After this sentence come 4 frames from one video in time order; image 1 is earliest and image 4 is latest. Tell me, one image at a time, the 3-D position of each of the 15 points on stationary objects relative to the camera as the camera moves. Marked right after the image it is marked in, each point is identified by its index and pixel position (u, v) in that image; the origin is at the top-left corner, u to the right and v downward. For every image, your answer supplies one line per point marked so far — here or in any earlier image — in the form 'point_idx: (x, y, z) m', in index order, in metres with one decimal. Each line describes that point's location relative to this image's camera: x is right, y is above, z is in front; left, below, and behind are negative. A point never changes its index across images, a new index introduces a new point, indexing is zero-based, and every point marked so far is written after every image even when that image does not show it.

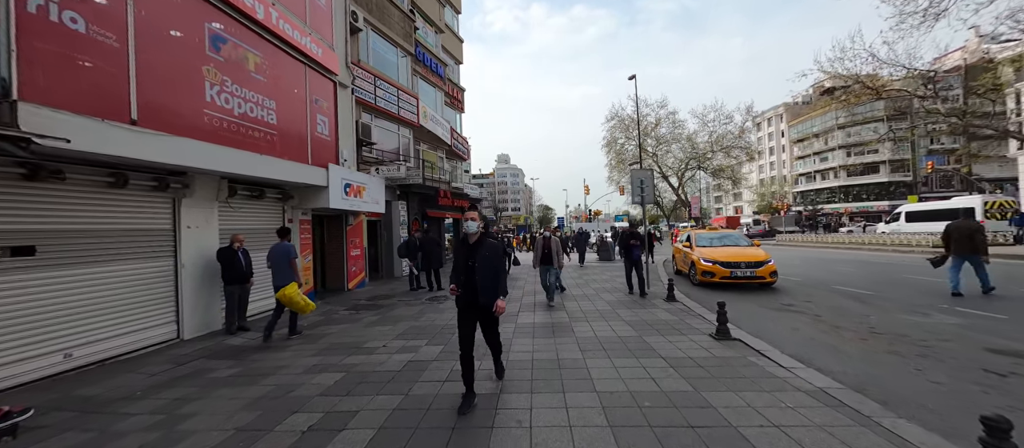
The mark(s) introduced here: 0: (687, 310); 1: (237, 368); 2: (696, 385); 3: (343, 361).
0: (+3.6, -1.8, +7.4) m
1: (-4.0, -2.1, +5.2) m
2: (+2.0, -1.7, +3.9) m
3: (-2.4, -2.0, +5.2) m
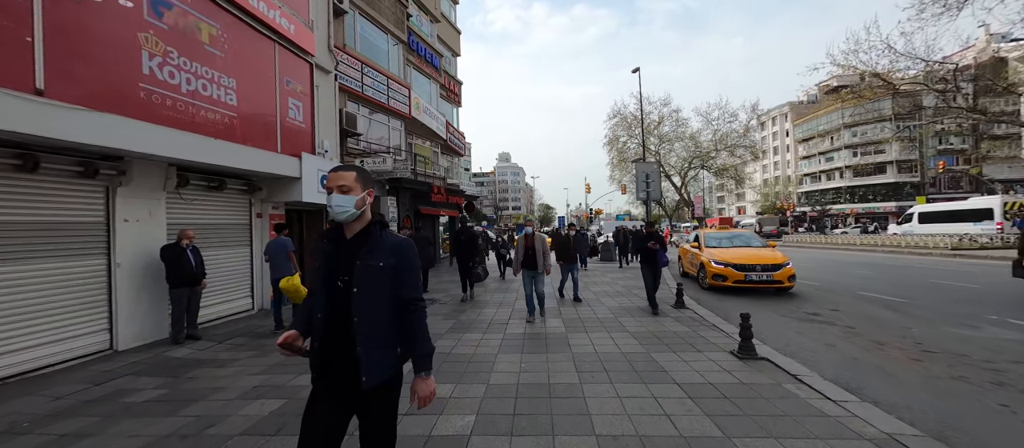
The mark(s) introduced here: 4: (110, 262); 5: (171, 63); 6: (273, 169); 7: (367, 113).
0: (+3.4, -1.8, +6.6) m
1: (-4.2, -2.0, +4.3) m
2: (+1.8, -1.7, +3.0) m
3: (-2.6, -1.9, +4.3) m
4: (-6.1, -0.6, +5.5) m
5: (-5.4, +2.6, +5.7) m
6: (-5.1, +1.2, +7.6) m
7: (-5.5, +4.2, +13.6) m
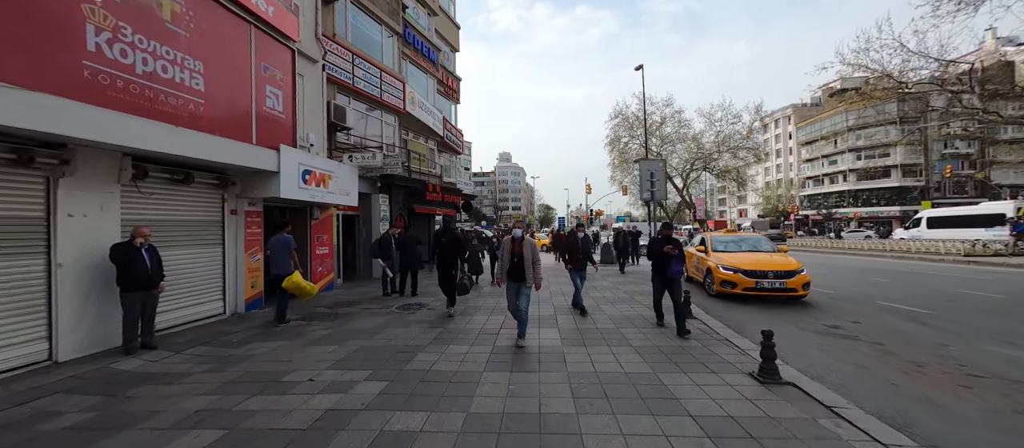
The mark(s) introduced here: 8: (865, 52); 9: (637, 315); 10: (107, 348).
0: (+3.3, -1.8, +5.9) m
1: (-4.3, -1.9, +3.7) m
2: (+1.6, -1.7, +2.4) m
3: (-2.8, -1.9, +3.7) m
4: (-6.3, -0.5, +4.9) m
5: (-5.5, +2.6, +5.1) m
6: (-5.2, +1.2, +7.0) m
7: (-5.6, +4.3, +13.0) m
8: (+11.6, +5.6, +11.8) m
9: (+2.8, -2.0, +8.0) m
10: (-6.1, -1.9, +5.4) m
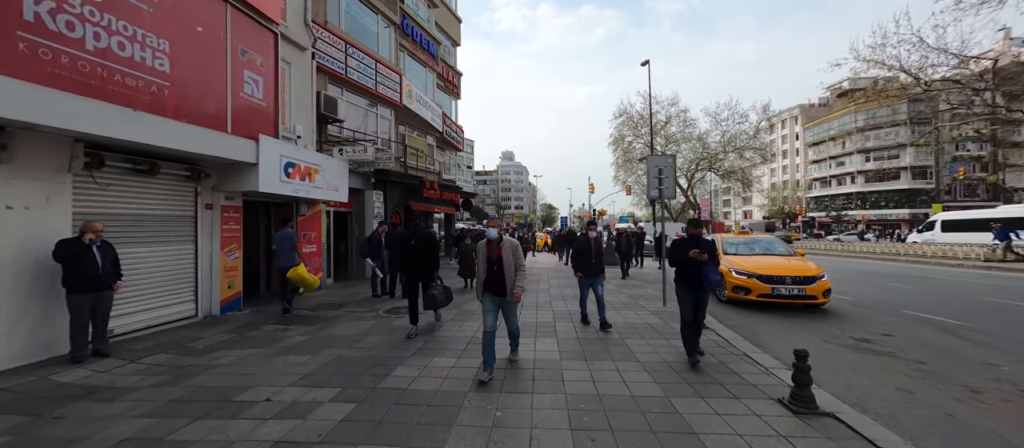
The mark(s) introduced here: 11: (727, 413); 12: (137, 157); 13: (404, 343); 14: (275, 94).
0: (+3.2, -1.8, +5.3) m
1: (-4.5, -1.9, +3.1) m
2: (+1.5, -1.7, +1.8) m
3: (-2.9, -1.8, +3.1) m
4: (-6.4, -0.4, +4.3) m
5: (-5.6, +2.7, +4.5) m
6: (-5.3, +1.3, +6.4) m
7: (-5.6, +4.4, +12.5) m
8: (+11.6, +5.6, +11.1) m
9: (+2.7, -2.0, +7.3) m
10: (-6.2, -1.8, +4.9) m
11: (+2.0, -1.8, +3.4) m
12: (-6.1, +1.1, +5.8) m
13: (-1.7, -1.9, +5.7) m
14: (-5.2, +2.9, +7.9) m
